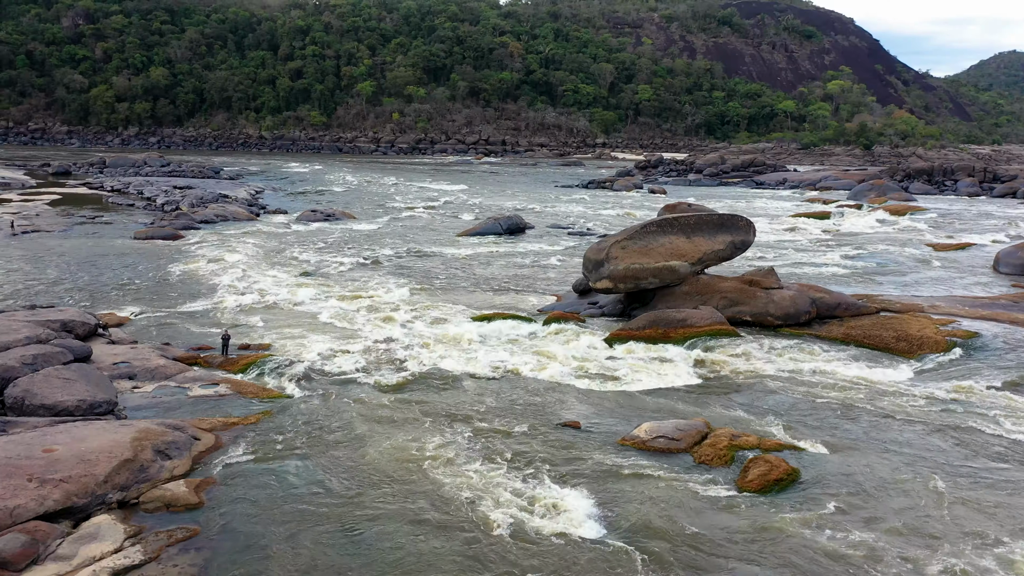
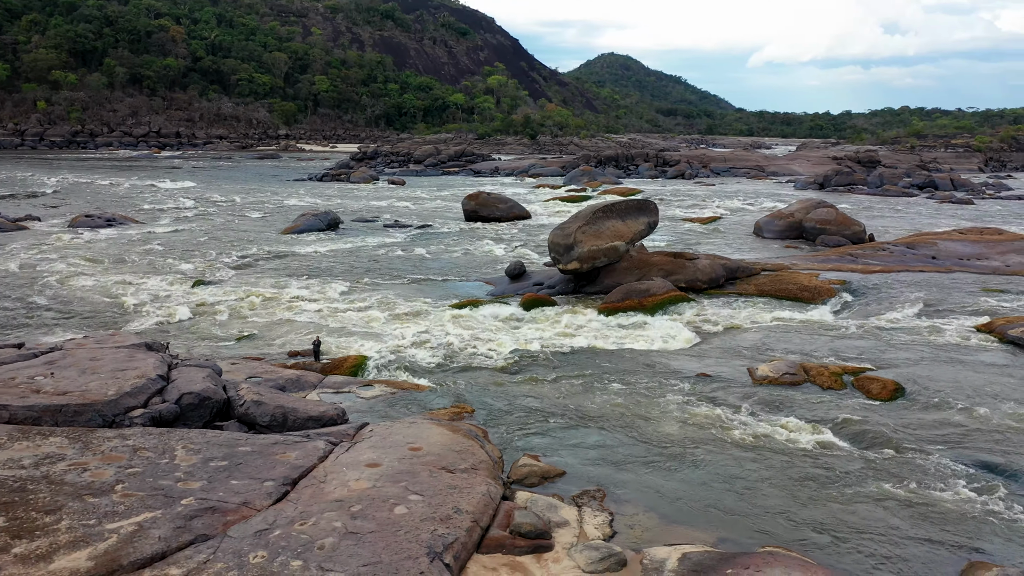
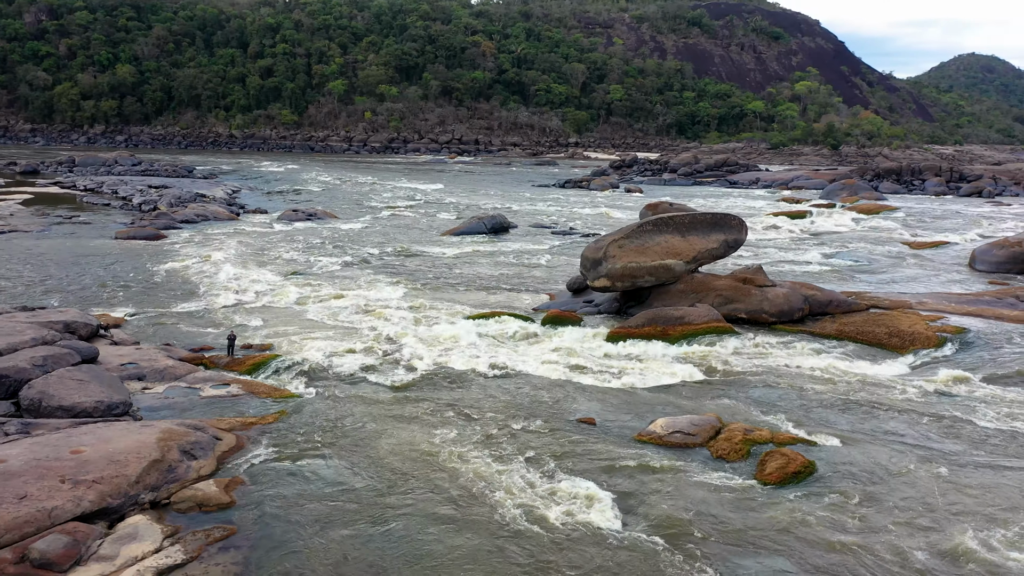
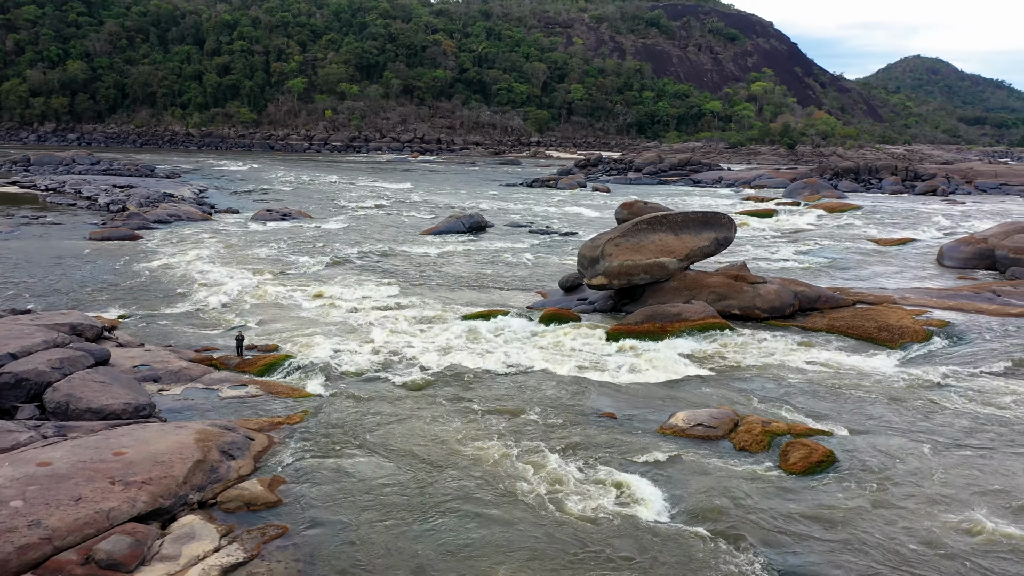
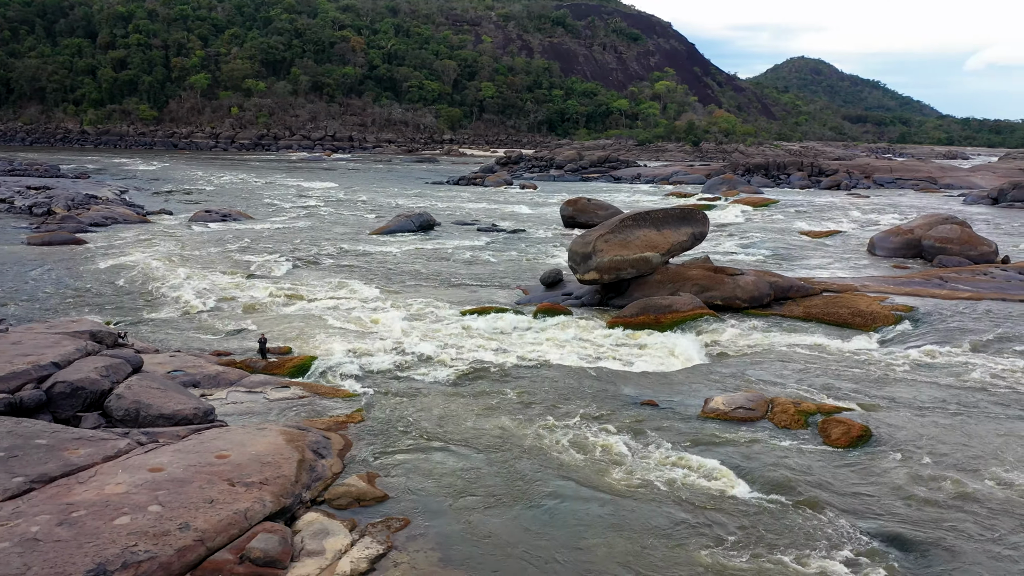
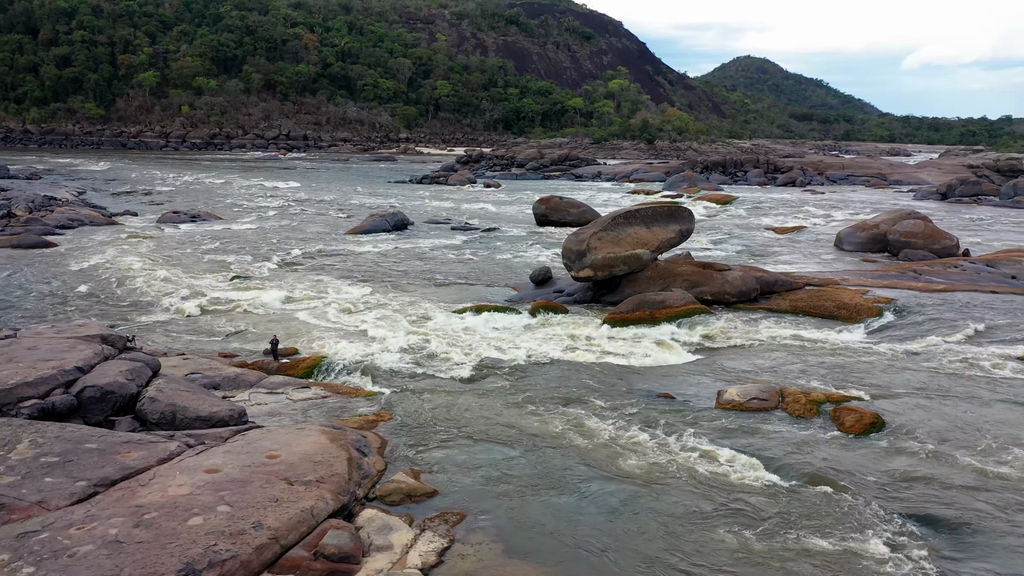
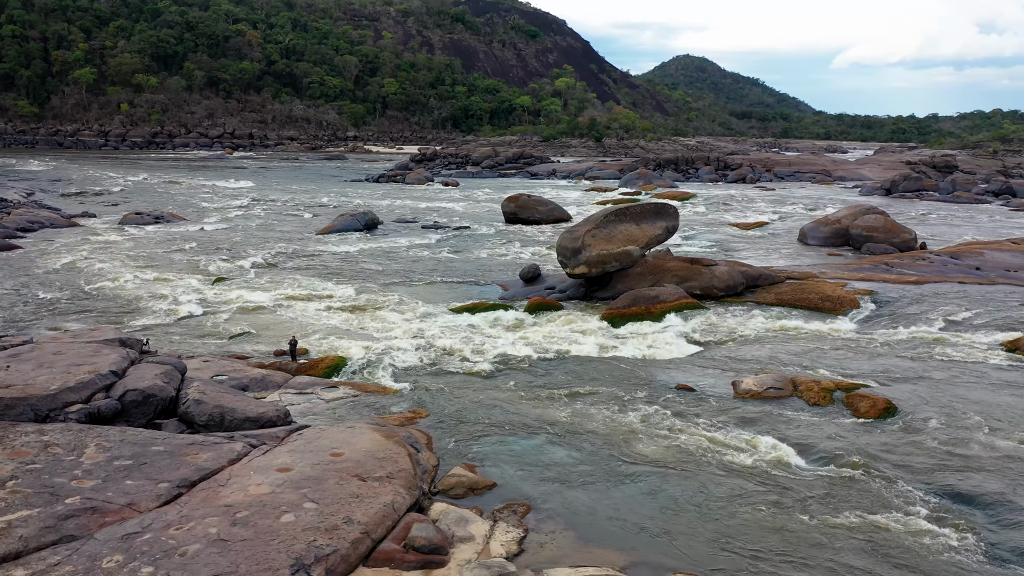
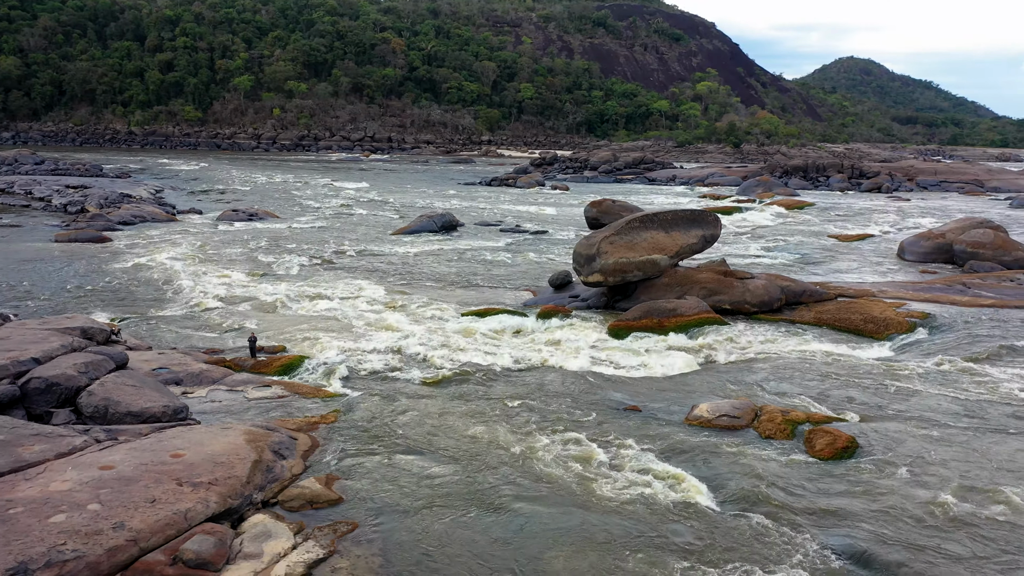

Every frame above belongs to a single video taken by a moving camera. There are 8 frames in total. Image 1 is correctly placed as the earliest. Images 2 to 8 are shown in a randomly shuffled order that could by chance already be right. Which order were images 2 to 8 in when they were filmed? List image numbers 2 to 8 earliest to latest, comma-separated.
3, 4, 8, 5, 6, 7, 2
